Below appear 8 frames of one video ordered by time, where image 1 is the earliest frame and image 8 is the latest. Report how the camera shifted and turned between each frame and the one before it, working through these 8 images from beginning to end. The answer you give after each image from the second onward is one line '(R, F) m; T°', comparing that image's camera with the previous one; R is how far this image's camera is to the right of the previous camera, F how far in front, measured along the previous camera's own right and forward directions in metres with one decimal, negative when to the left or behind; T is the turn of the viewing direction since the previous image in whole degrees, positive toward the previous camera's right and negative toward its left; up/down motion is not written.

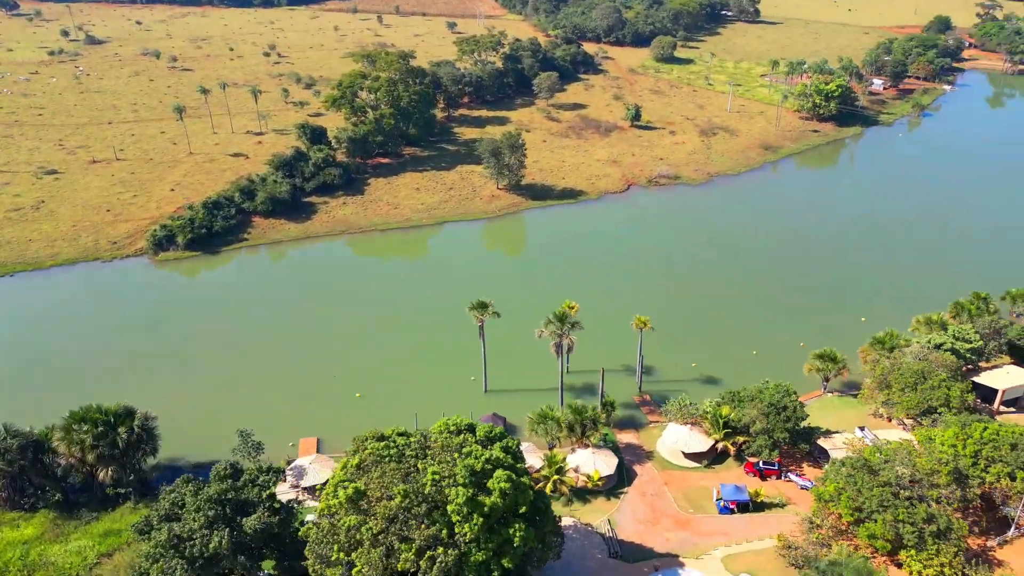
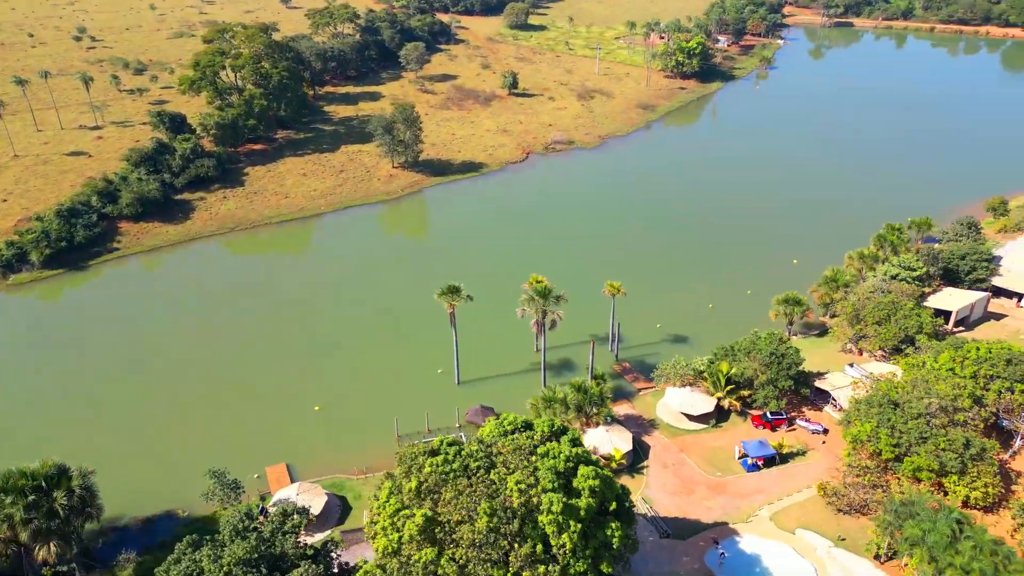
(-9.8, +6.0) m; +12°
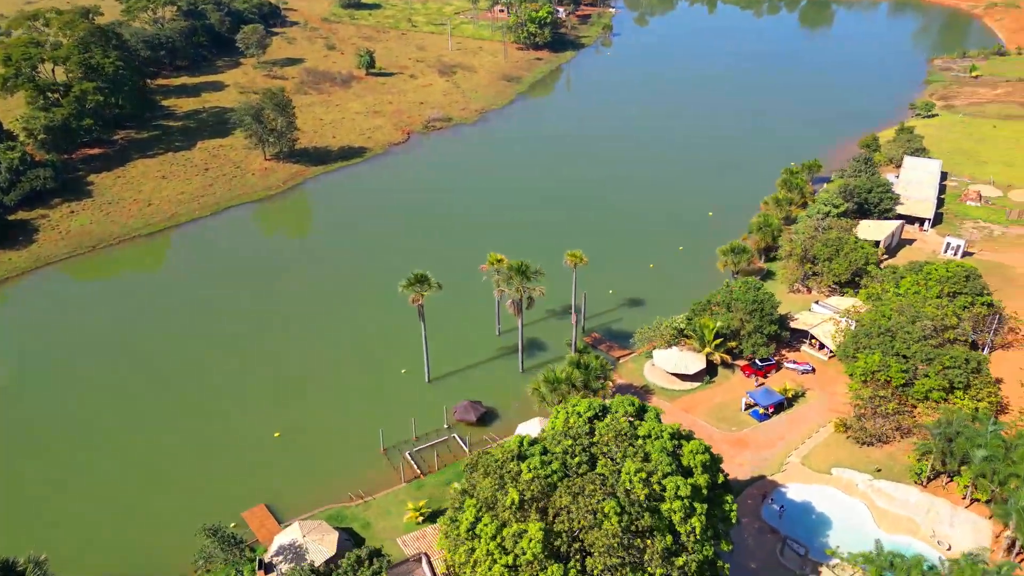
(-9.7, +5.4) m; +13°
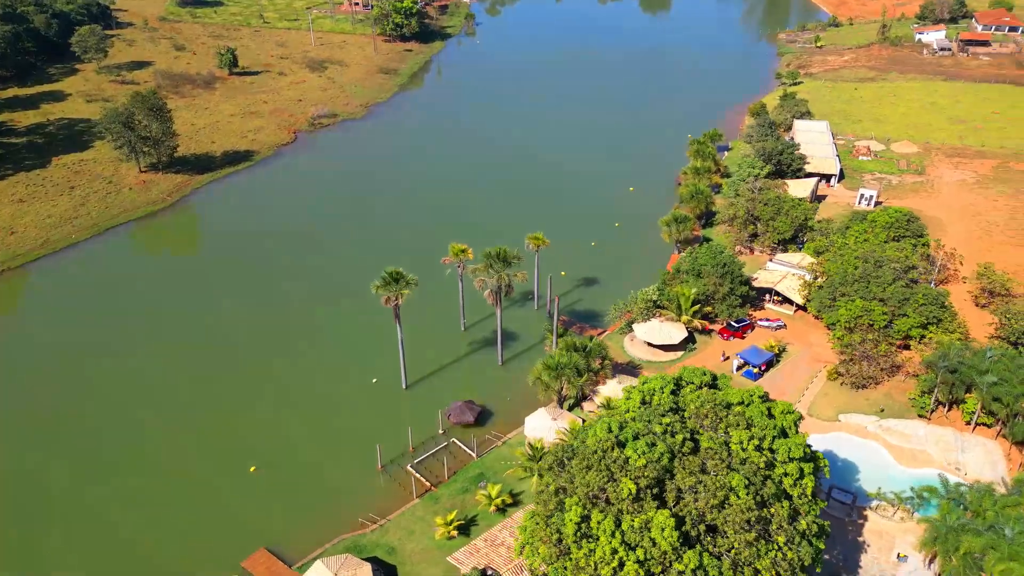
(-8.2, +3.5) m; +11°
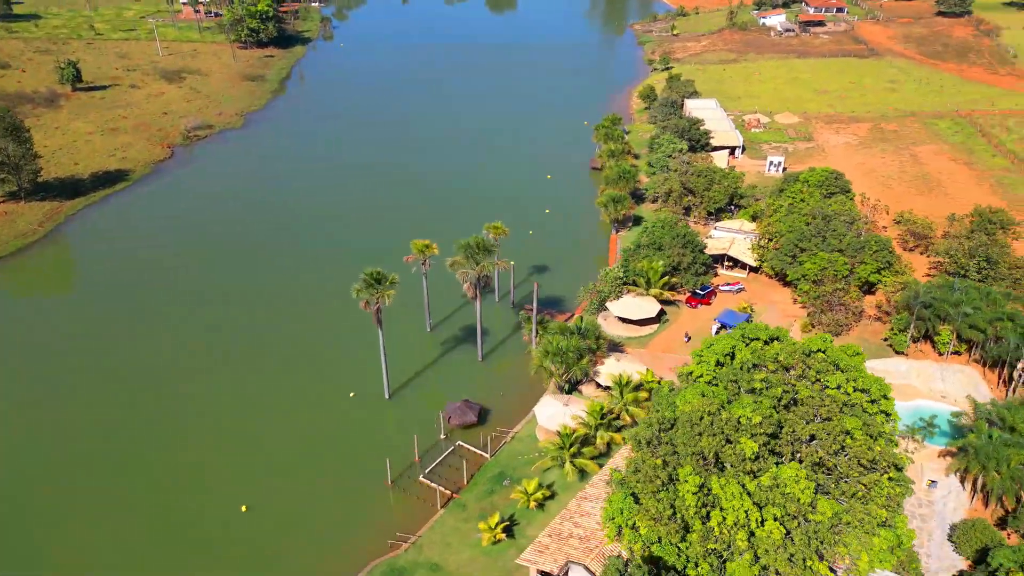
(-8.1, +2.7) m; +11°
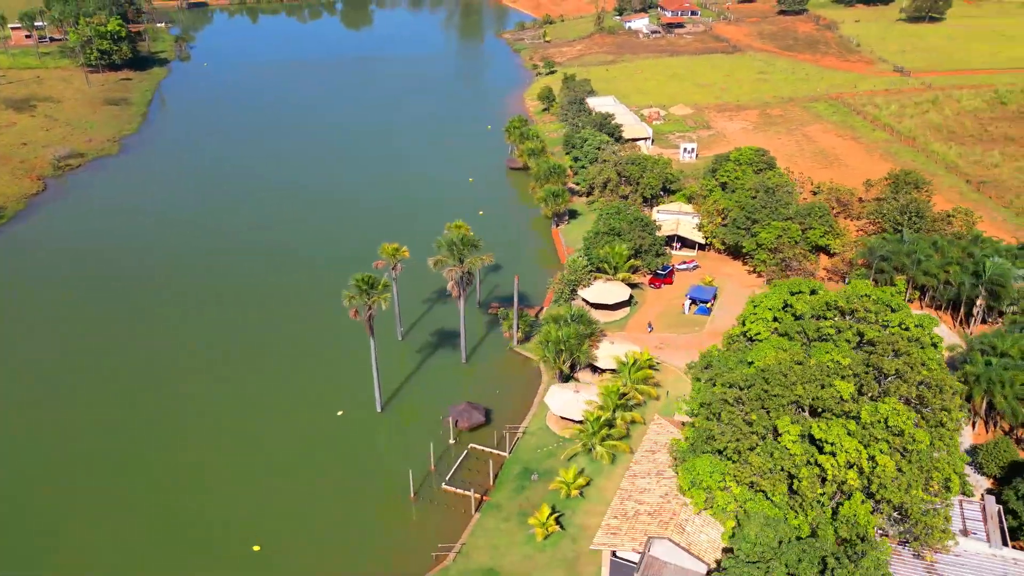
(-7.7, +1.8) m; +11°
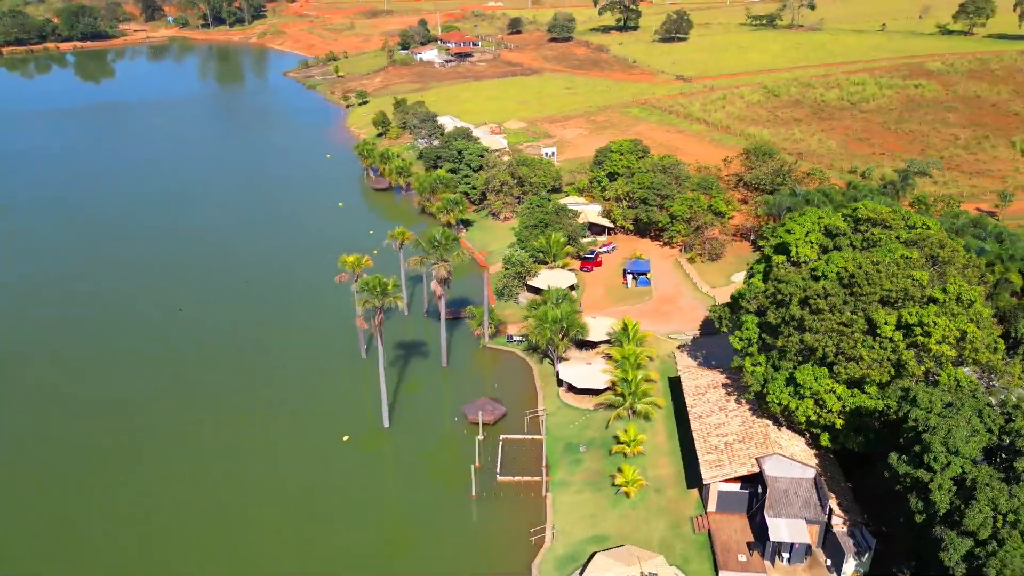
(-13.2, +2.5) m; +18°
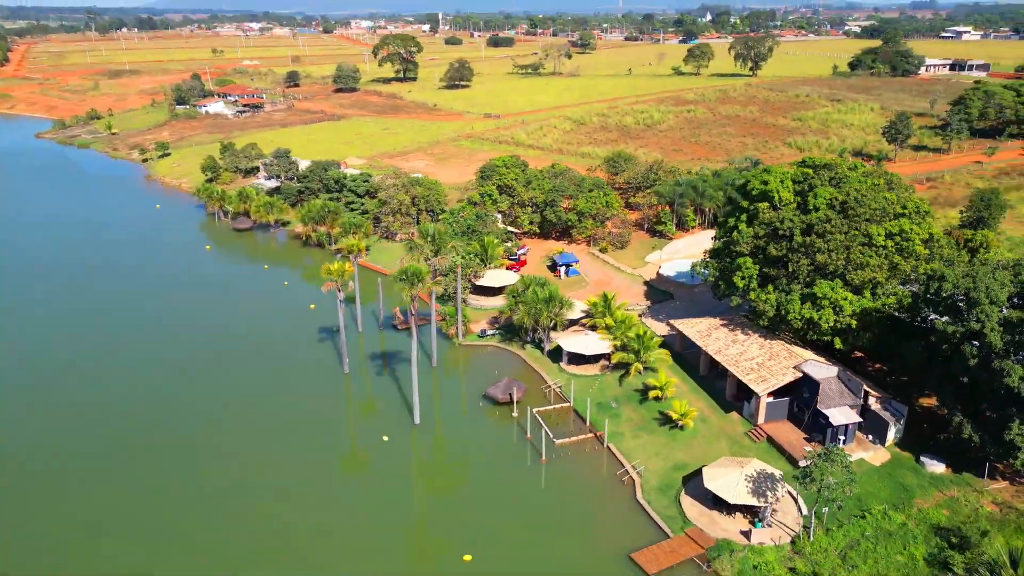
(-14.5, +0.9) m; +19°
